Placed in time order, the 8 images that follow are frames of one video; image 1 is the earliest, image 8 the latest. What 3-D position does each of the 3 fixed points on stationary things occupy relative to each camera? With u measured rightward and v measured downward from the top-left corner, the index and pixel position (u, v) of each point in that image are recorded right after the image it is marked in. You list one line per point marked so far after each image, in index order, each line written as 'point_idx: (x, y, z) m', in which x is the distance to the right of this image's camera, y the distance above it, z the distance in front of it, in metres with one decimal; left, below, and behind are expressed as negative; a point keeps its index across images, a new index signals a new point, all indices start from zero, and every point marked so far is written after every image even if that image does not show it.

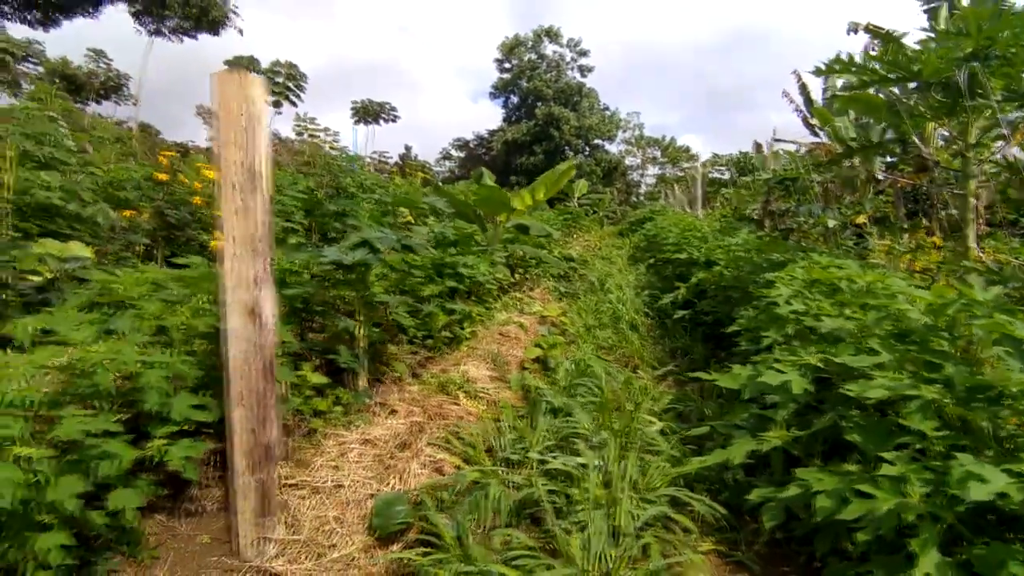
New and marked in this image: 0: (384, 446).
0: (-0.5, -0.7, +2.5) m
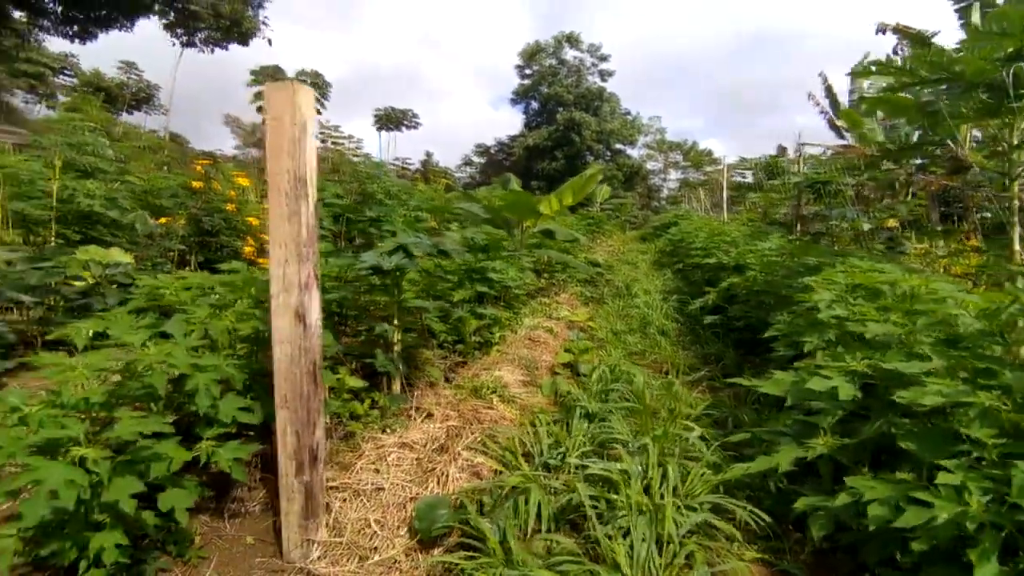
0: (-0.4, -0.7, +2.5) m
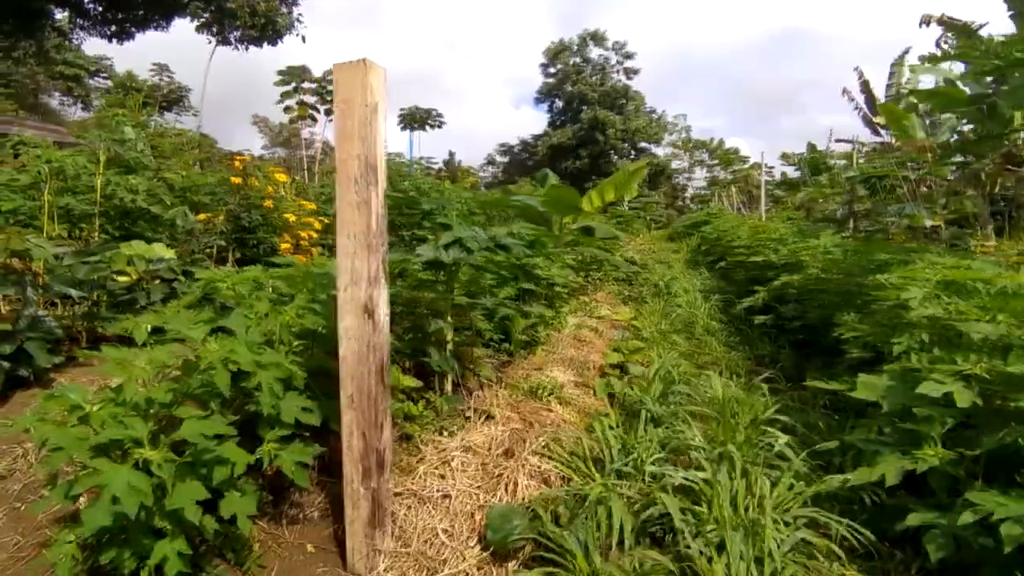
0: (-0.1, -0.7, +2.3) m
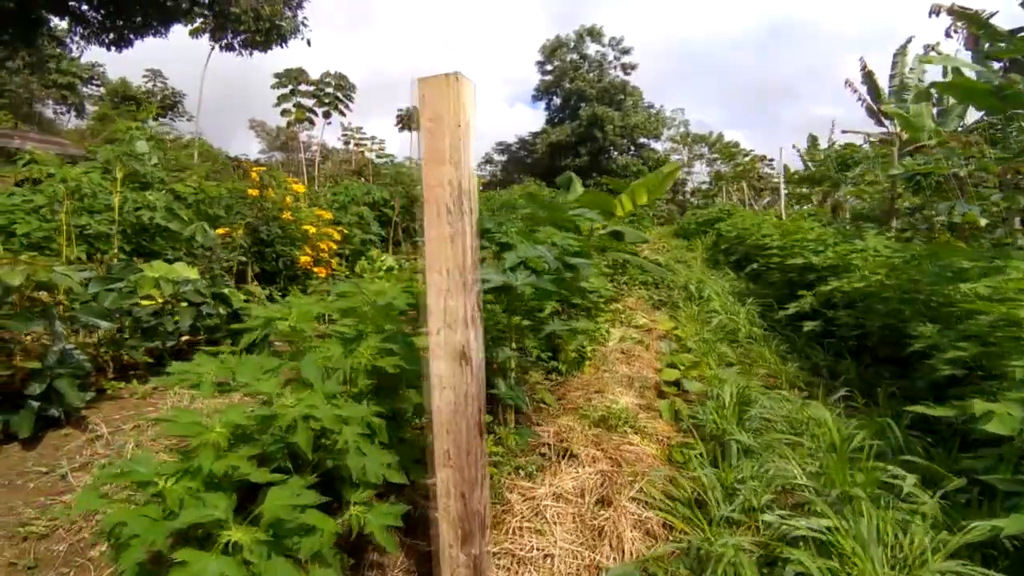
0: (+0.3, -0.8, +2.1) m
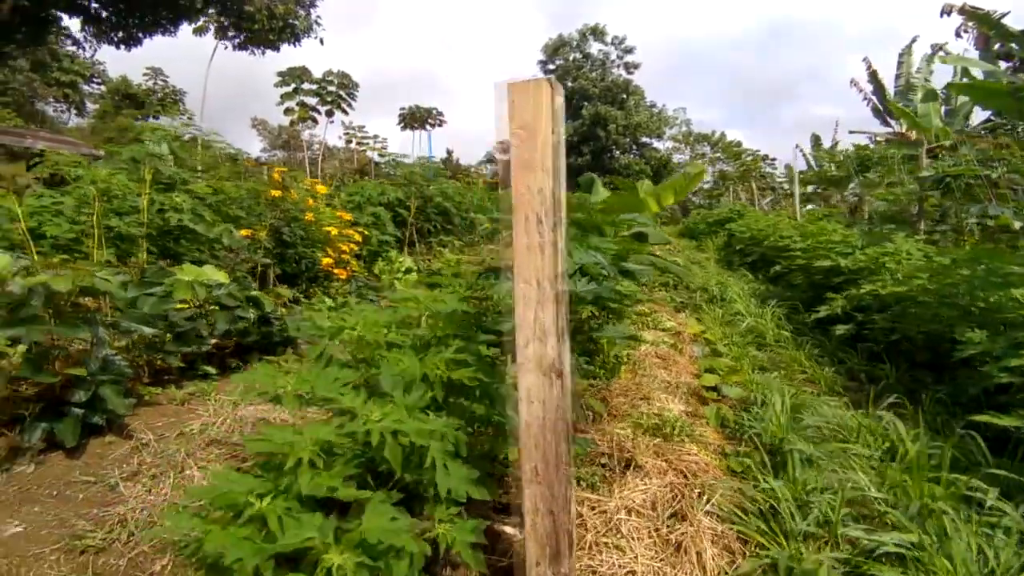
0: (+0.5, -0.8, +2.1) m
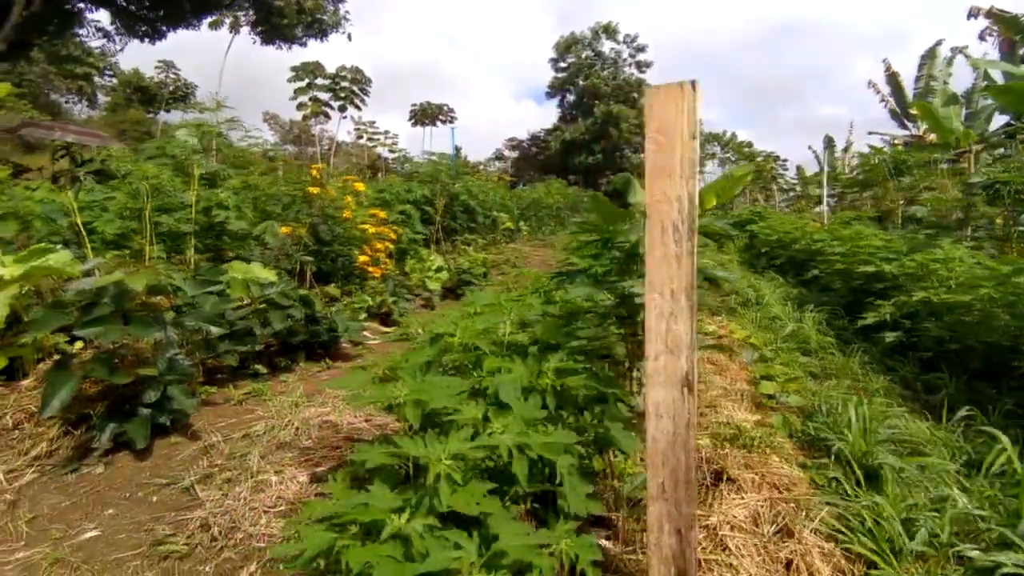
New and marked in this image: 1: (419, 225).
0: (+0.9, -0.9, +2.0) m
1: (-1.3, +0.9, +7.8) m
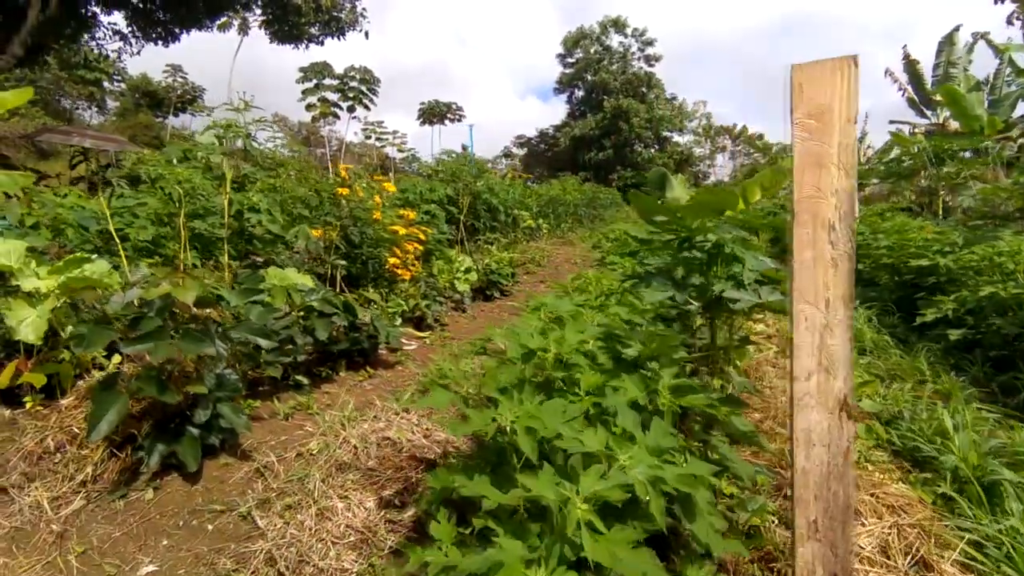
0: (+1.2, -0.9, +1.8) m
1: (-0.9, +0.8, +7.6) m
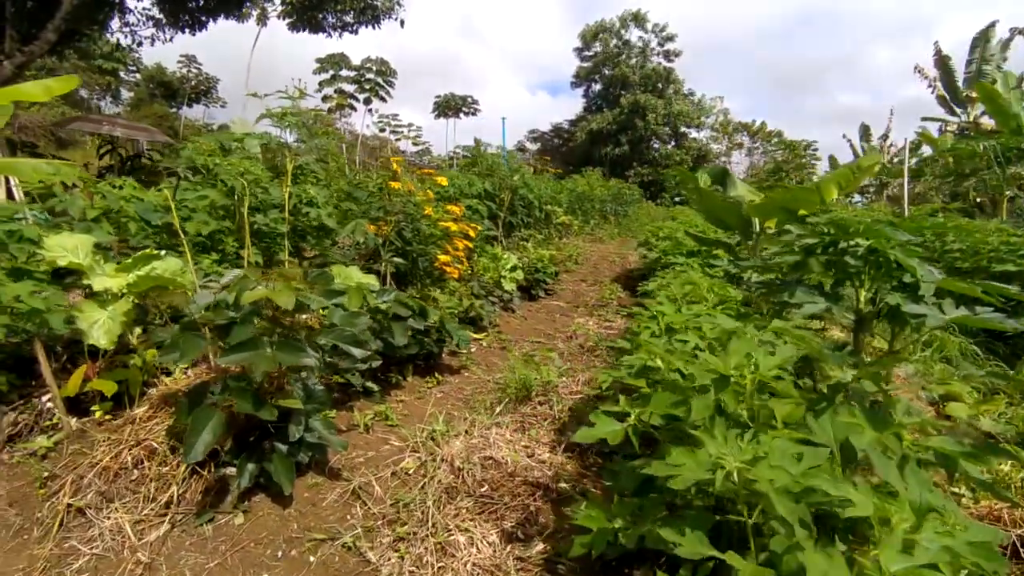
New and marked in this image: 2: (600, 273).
0: (+1.7, -0.9, +1.6) m
1: (-0.3, +0.9, +7.3) m
2: (+1.3, +0.2, +8.5) m
